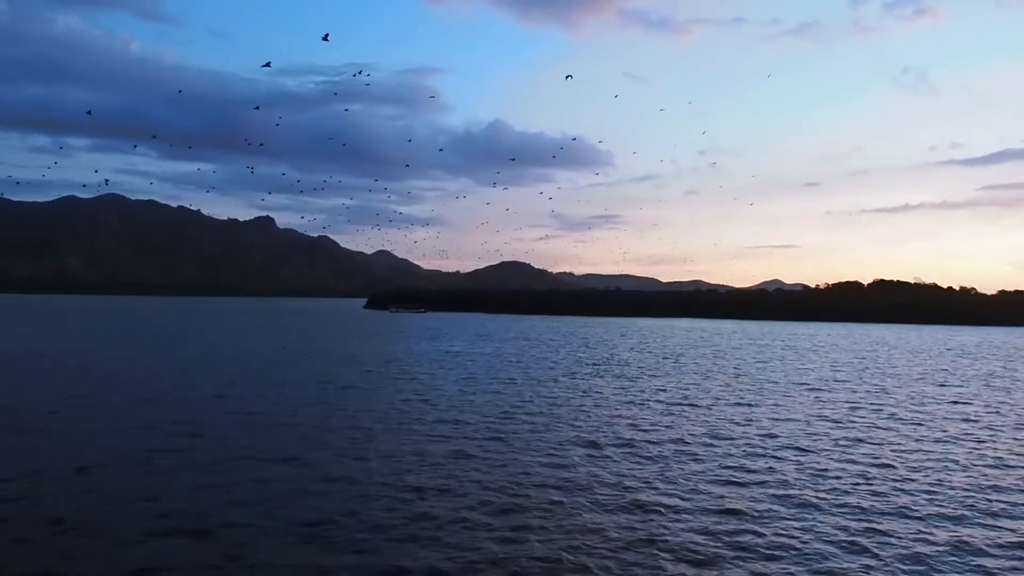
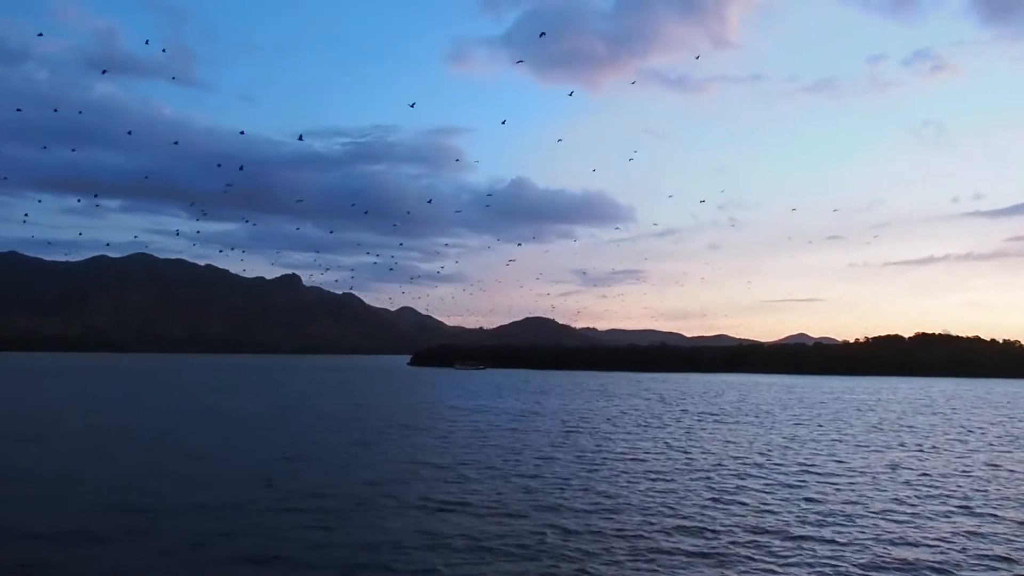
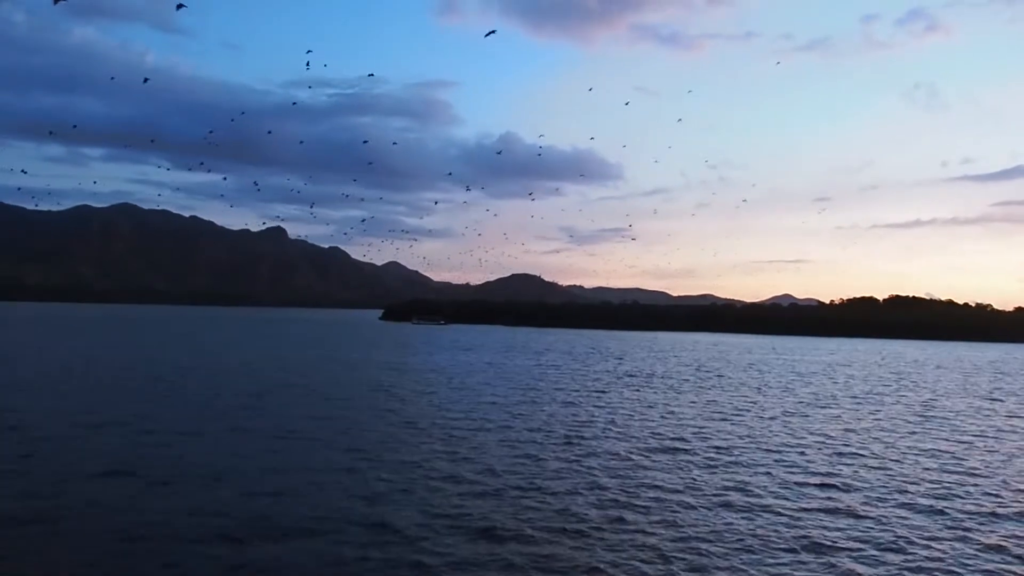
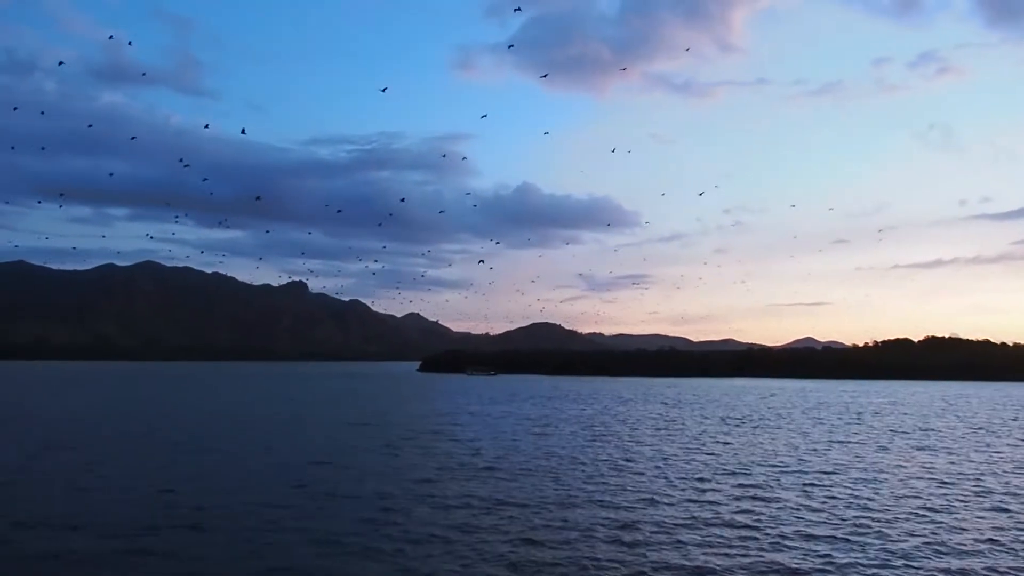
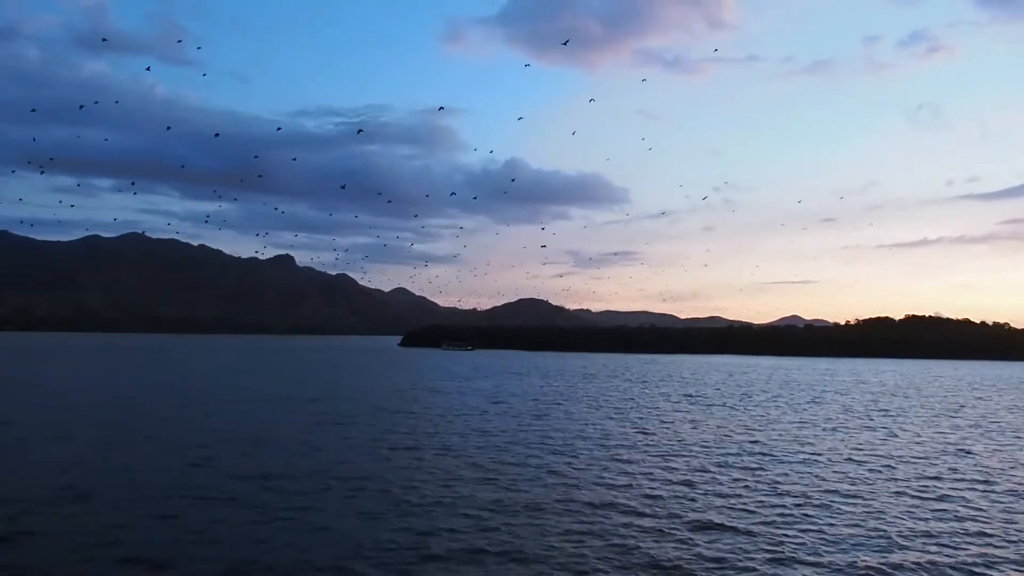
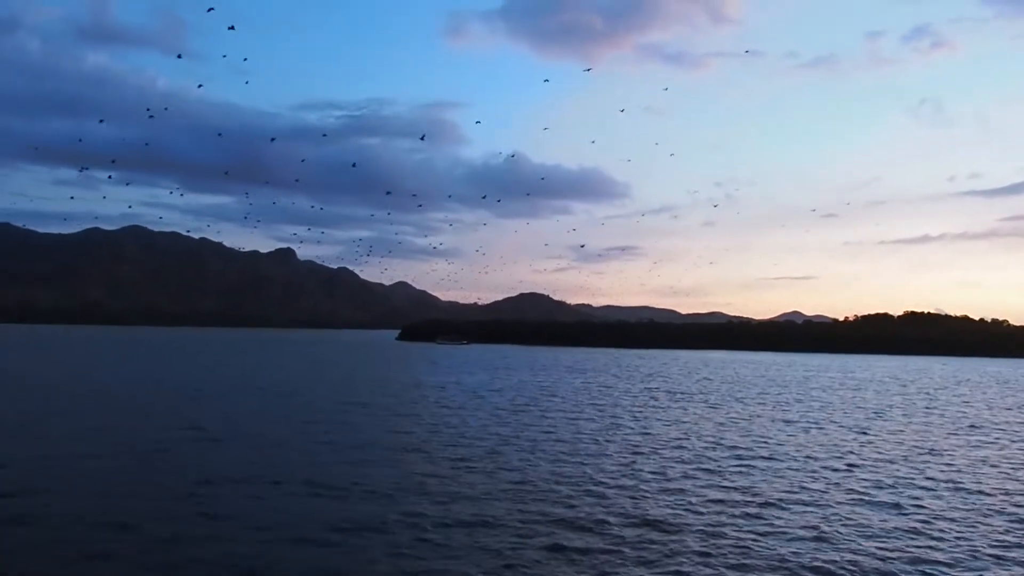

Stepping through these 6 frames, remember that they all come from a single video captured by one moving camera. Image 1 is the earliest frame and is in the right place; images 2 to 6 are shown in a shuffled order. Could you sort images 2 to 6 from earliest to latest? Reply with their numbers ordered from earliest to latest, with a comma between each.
3, 6, 5, 2, 4
